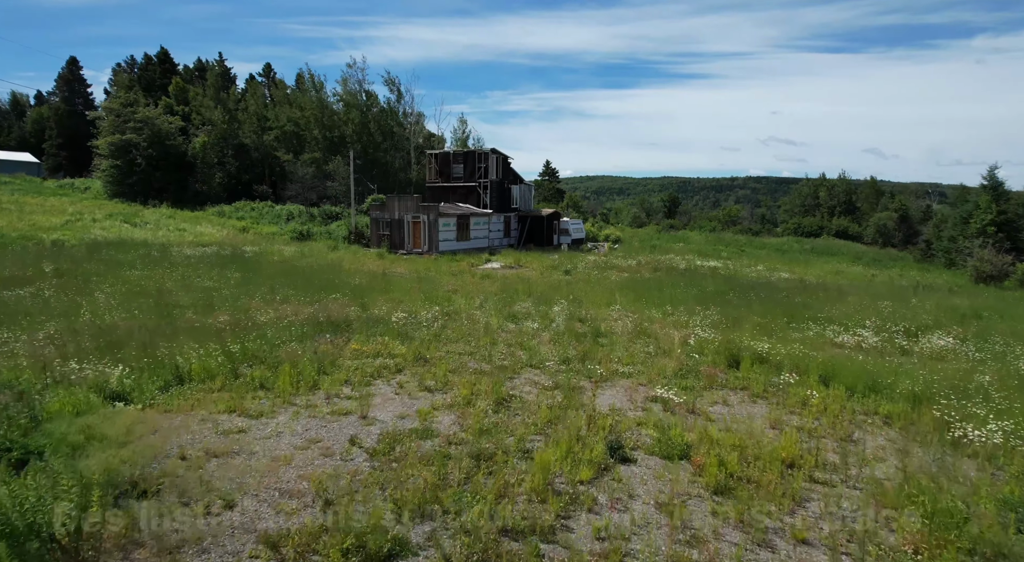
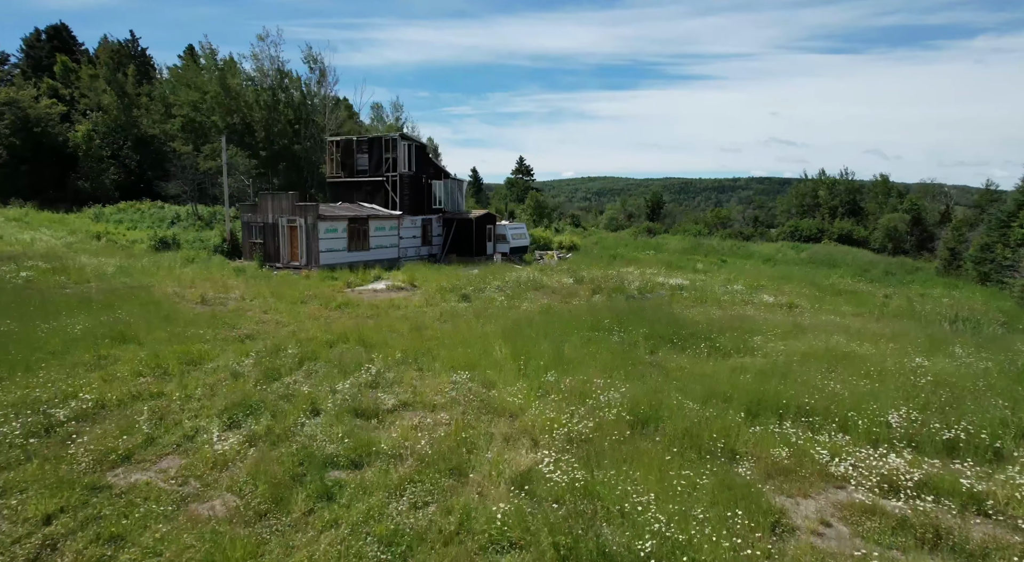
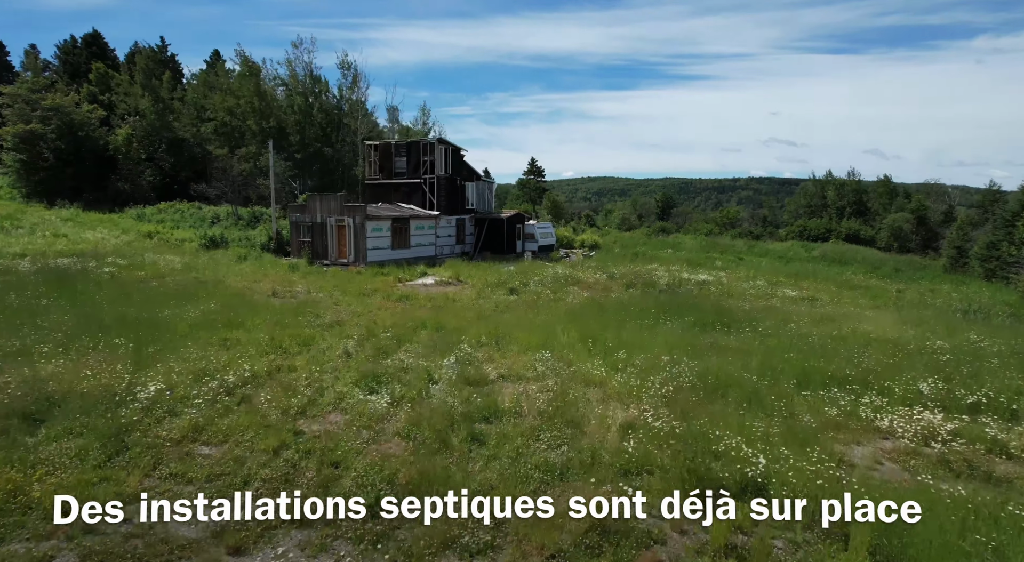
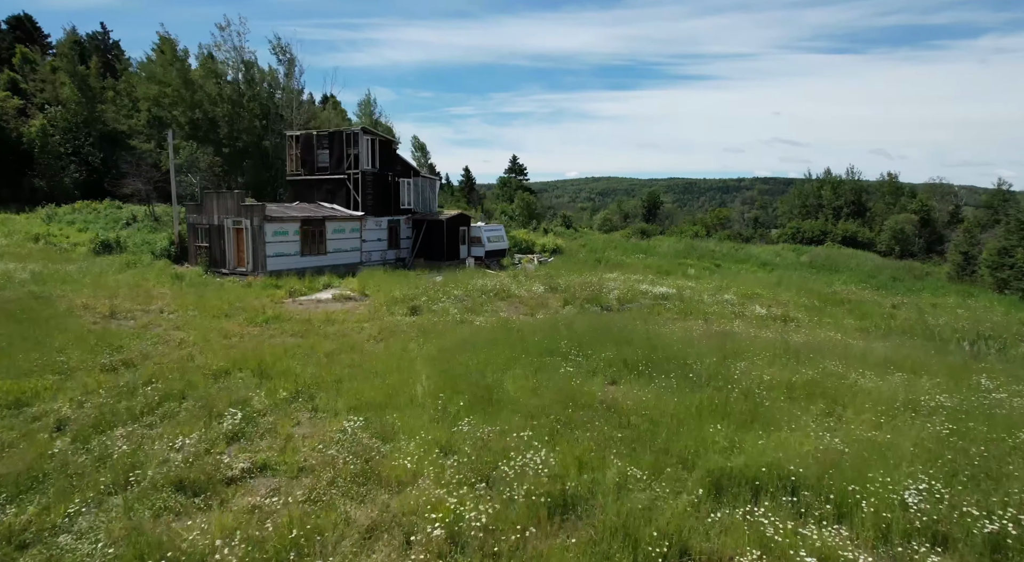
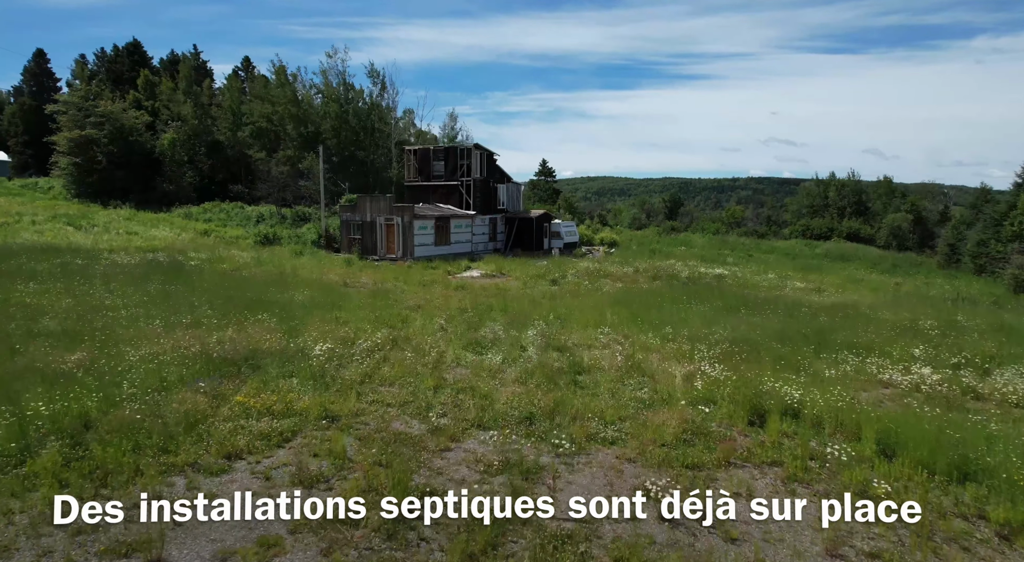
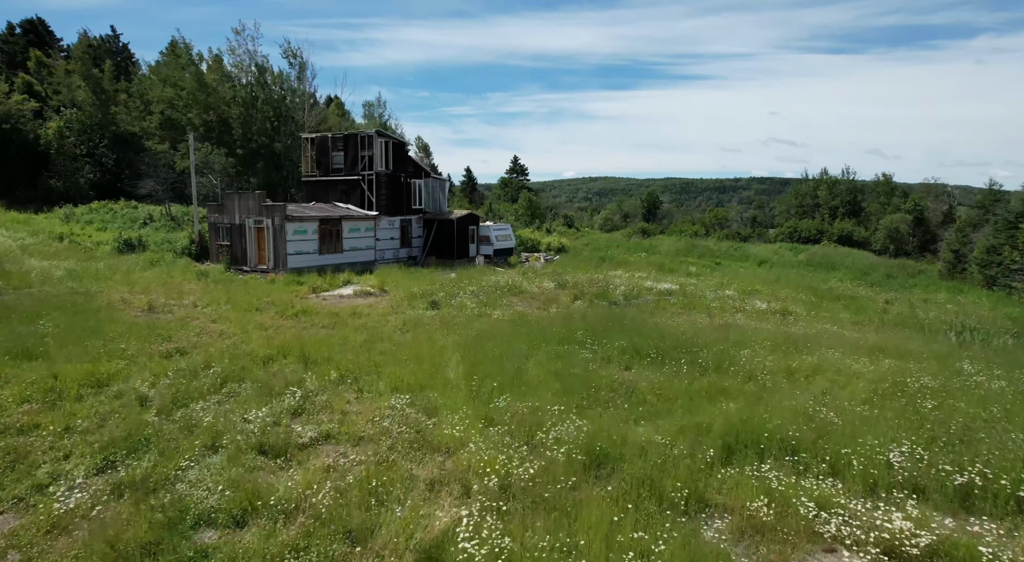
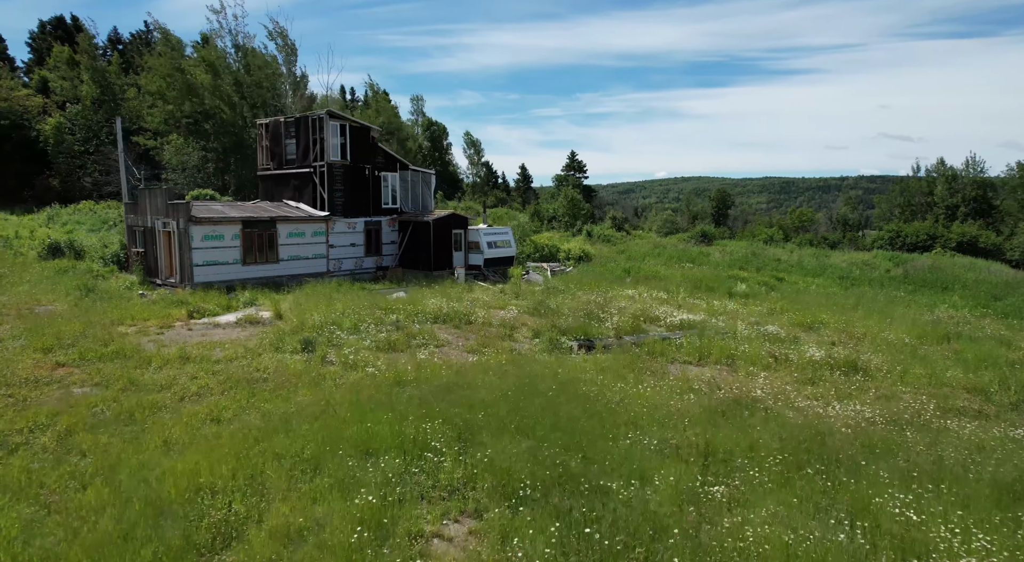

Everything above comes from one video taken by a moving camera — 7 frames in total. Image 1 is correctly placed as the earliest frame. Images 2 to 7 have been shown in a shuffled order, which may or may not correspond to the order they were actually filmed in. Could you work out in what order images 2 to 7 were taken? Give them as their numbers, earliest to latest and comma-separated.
5, 3, 2, 6, 4, 7
